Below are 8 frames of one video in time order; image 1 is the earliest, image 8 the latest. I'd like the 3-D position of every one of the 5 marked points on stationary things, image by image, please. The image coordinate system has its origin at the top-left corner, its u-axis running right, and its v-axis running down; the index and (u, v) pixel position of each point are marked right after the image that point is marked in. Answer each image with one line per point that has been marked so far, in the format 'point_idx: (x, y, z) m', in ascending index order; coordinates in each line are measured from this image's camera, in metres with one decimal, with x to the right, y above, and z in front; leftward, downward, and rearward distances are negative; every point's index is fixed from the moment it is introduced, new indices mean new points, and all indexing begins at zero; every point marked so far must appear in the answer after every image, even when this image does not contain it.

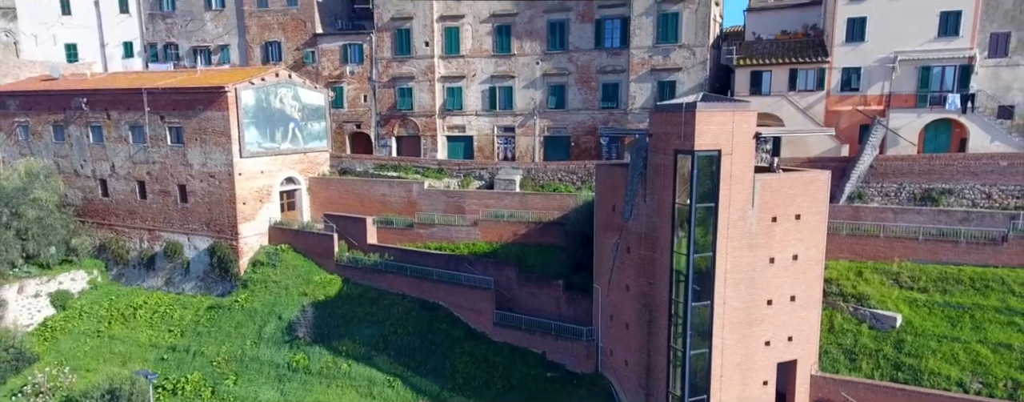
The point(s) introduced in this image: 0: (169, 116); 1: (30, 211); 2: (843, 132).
0: (-10.7, +2.7, +19.4) m
1: (-15.1, -0.3, +19.4) m
2: (+10.0, +2.1, +18.7) m
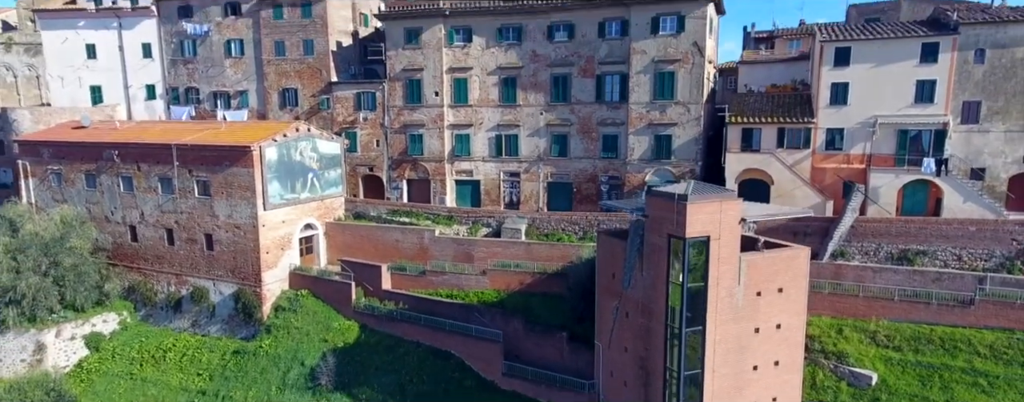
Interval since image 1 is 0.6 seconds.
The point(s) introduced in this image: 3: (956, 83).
0: (-10.5, +1.1, +20.7) m
1: (-14.9, -1.9, +20.7) m
2: (+10.2, +0.5, +20.0) m
3: (+13.1, +3.5, +18.2) m
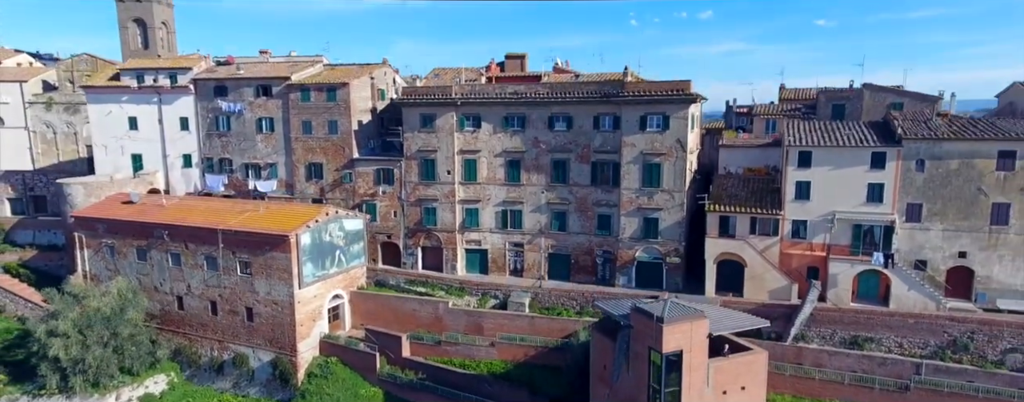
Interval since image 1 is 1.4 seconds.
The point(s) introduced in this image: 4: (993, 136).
0: (-10.3, -1.9, +23.5) m
1: (-14.7, -4.9, +23.4) m
2: (+10.4, -2.5, +22.8) m
3: (+13.3, +0.5, +21.1) m
4: (+15.5, +2.1, +19.8) m
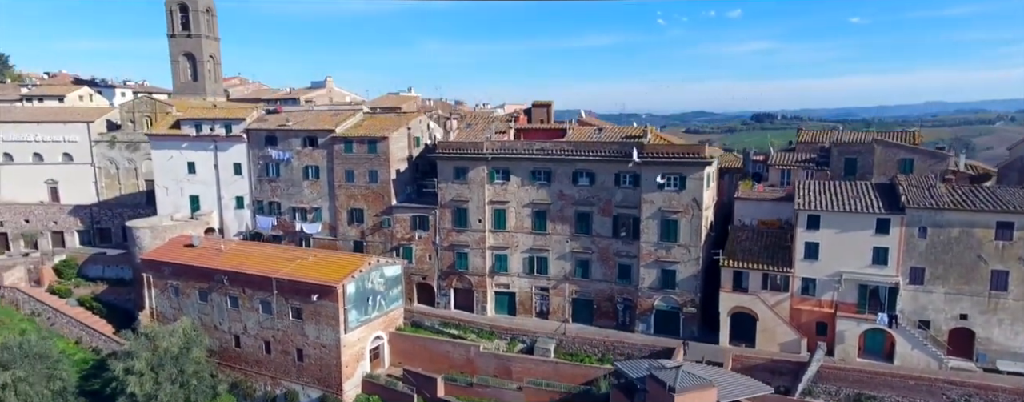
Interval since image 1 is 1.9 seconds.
0: (-9.2, -4.1, +25.9) m
1: (-13.6, -7.0, +26.1) m
2: (+11.4, -4.9, +24.2) m
3: (+14.3, -1.8, +22.4) m
4: (+16.4, -0.2, +21.0) m
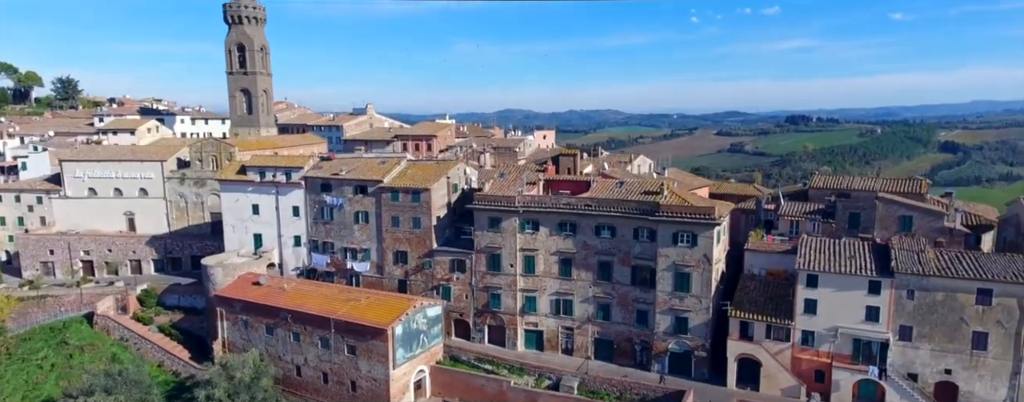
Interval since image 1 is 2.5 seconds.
0: (-7.9, -6.5, +29.6) m
1: (-12.3, -9.4, +30.0) m
2: (+12.7, -7.4, +26.8) m
3: (+15.4, -4.4, +24.8) m
4: (+17.5, -2.8, +23.4) m
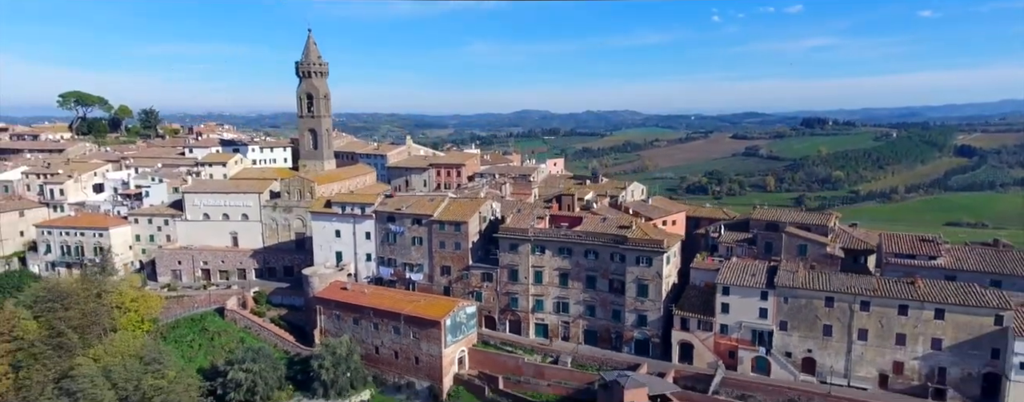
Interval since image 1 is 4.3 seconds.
0: (-7.0, -8.8, +43.2) m
1: (-11.4, -11.7, +43.8) m
2: (+13.5, -9.8, +39.9) m
3: (+16.2, -6.8, +37.8) m
4: (+18.3, -5.2, +36.3) m
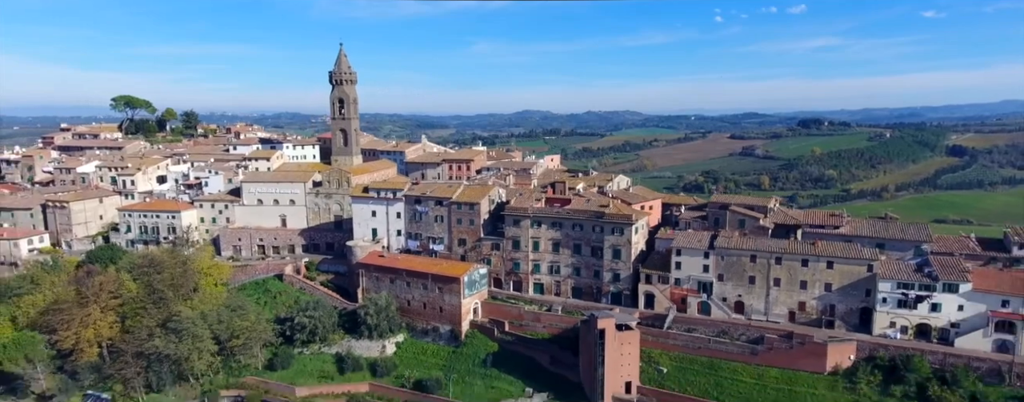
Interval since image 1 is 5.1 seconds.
0: (-6.7, -7.4, +55.4) m
1: (-11.1, -10.3, +55.9) m
2: (+13.8, -8.3, +52.1) m
3: (+16.5, -5.3, +50.0) m
4: (+18.5, -3.7, +48.4) m
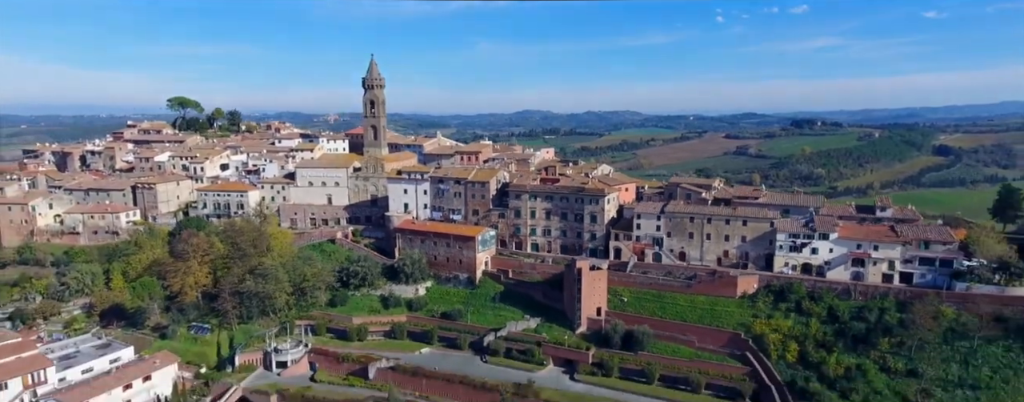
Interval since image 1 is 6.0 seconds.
0: (-6.4, -4.8, +73.0) m
1: (-10.8, -7.7, +73.5) m
2: (+14.1, -5.8, +69.6) m
3: (+16.8, -2.8, +67.5) m
4: (+18.8, -1.2, +66.0) m
